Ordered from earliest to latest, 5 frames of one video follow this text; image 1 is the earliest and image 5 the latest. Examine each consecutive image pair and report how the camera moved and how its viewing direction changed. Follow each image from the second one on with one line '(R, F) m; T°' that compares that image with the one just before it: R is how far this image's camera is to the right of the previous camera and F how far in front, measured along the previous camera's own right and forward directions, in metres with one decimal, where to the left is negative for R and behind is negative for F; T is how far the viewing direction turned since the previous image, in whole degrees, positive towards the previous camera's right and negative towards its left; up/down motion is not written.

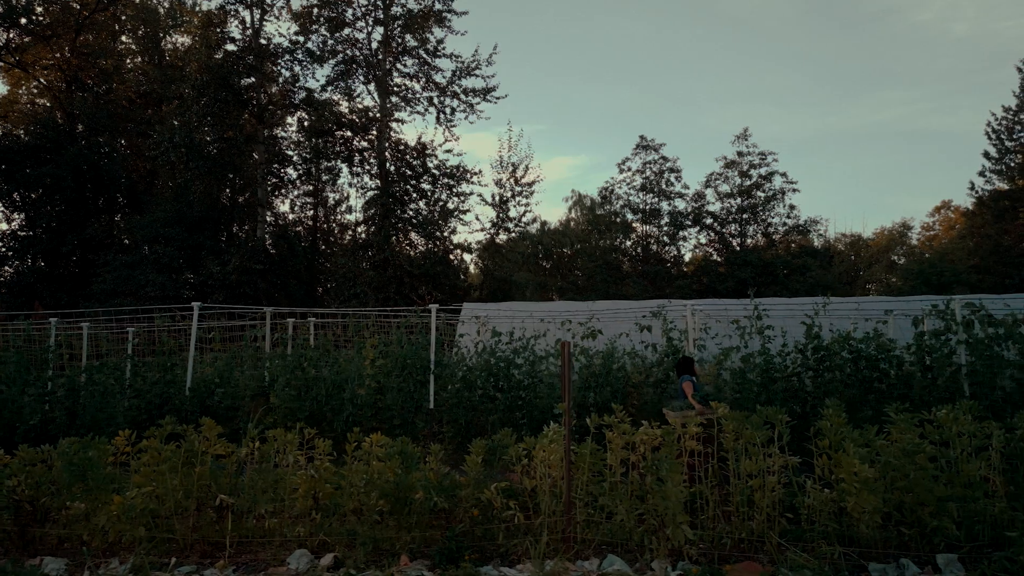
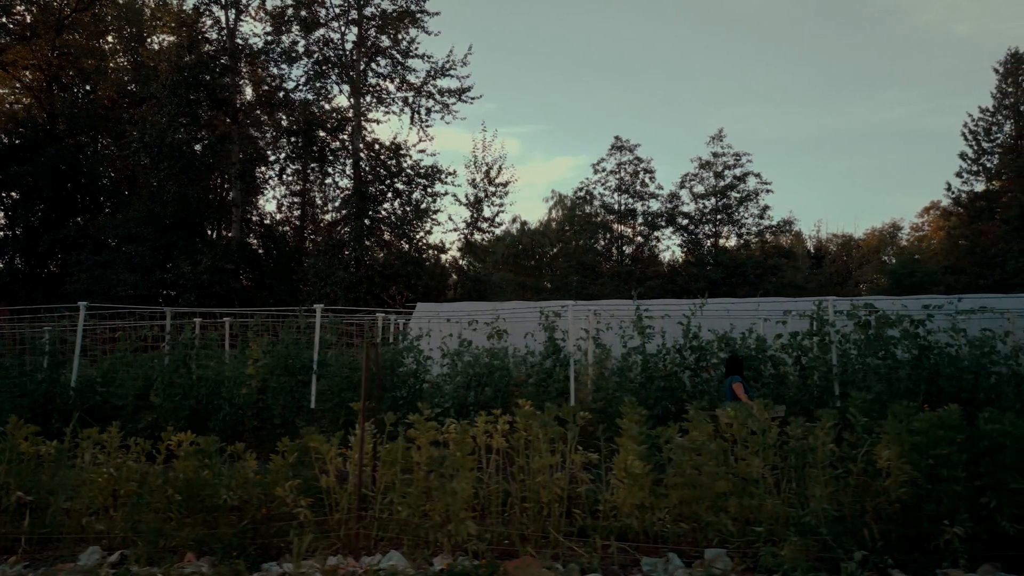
(+1.3, -0.1) m; 0°
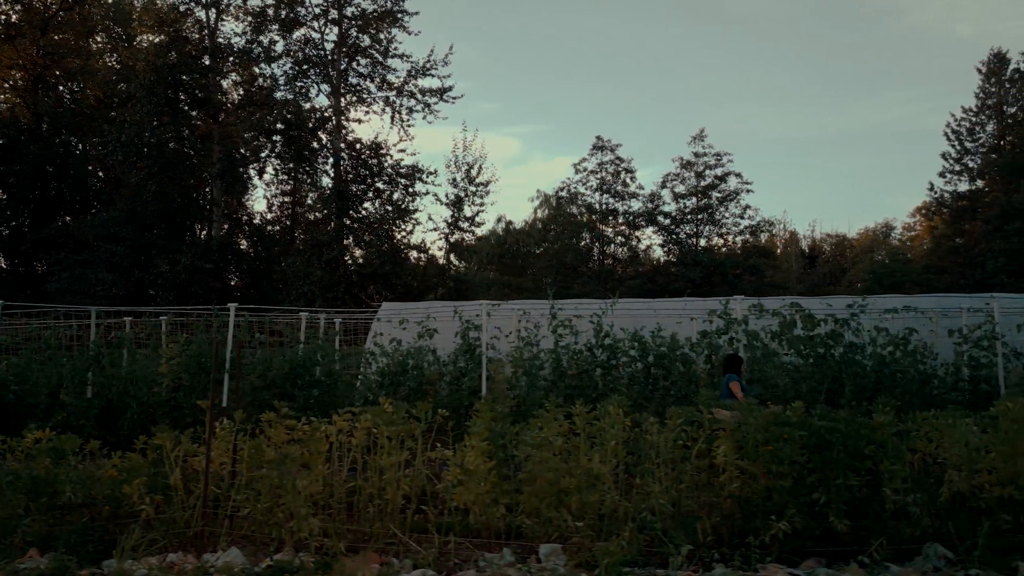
(+1.0, 0.0) m; 0°
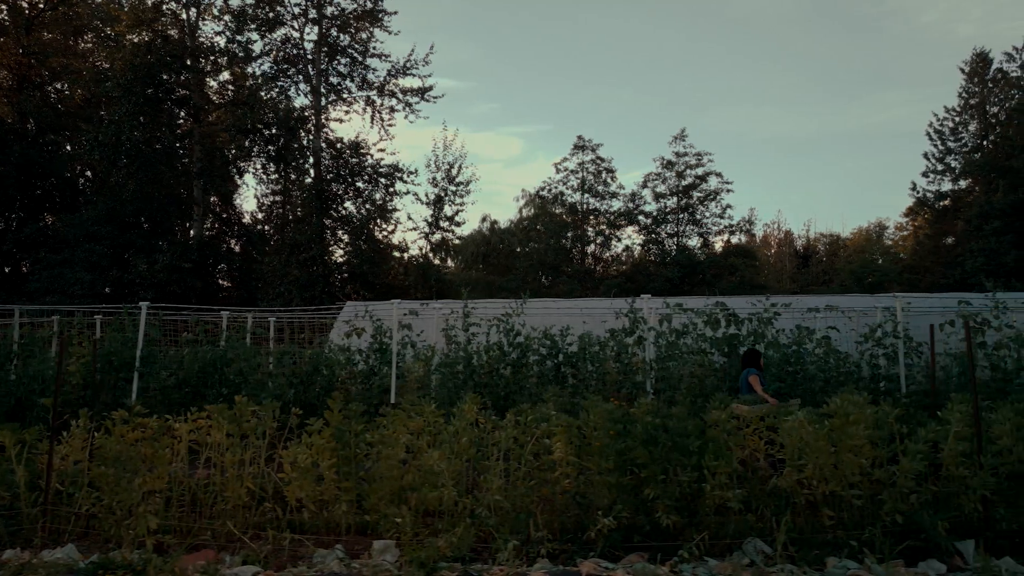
(+1.0, 0.0) m; 0°
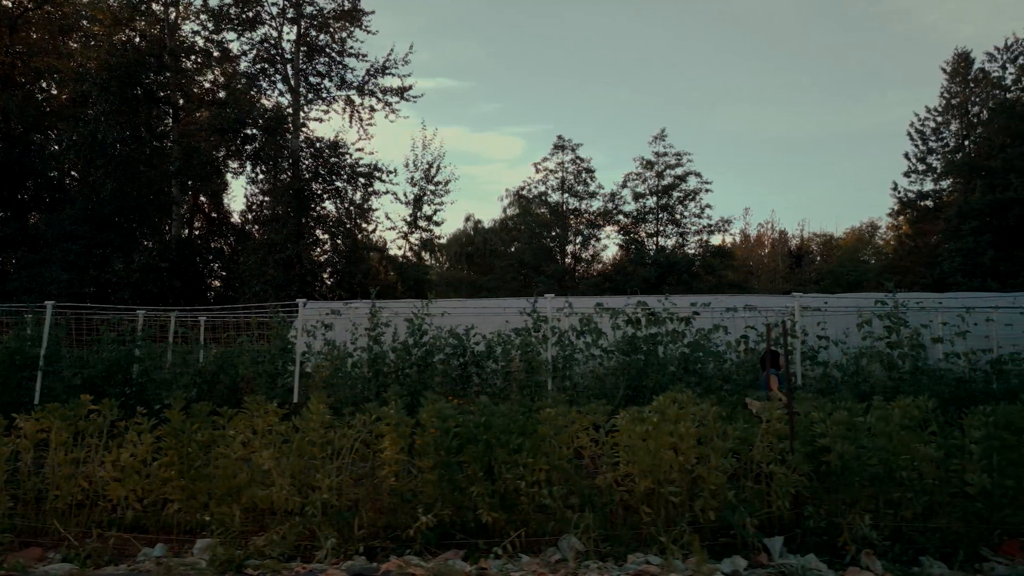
(+1.1, 0.0) m; 0°
